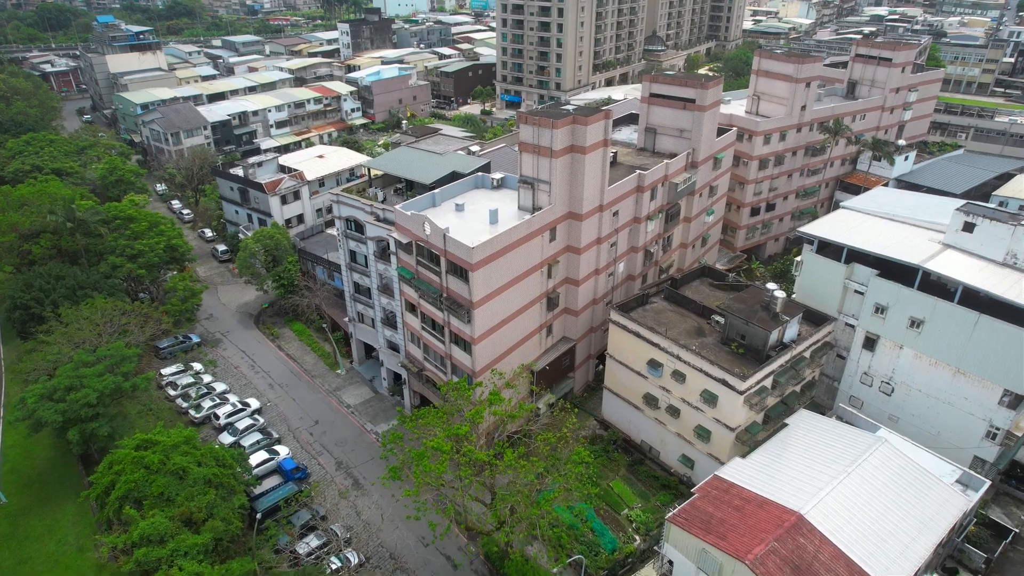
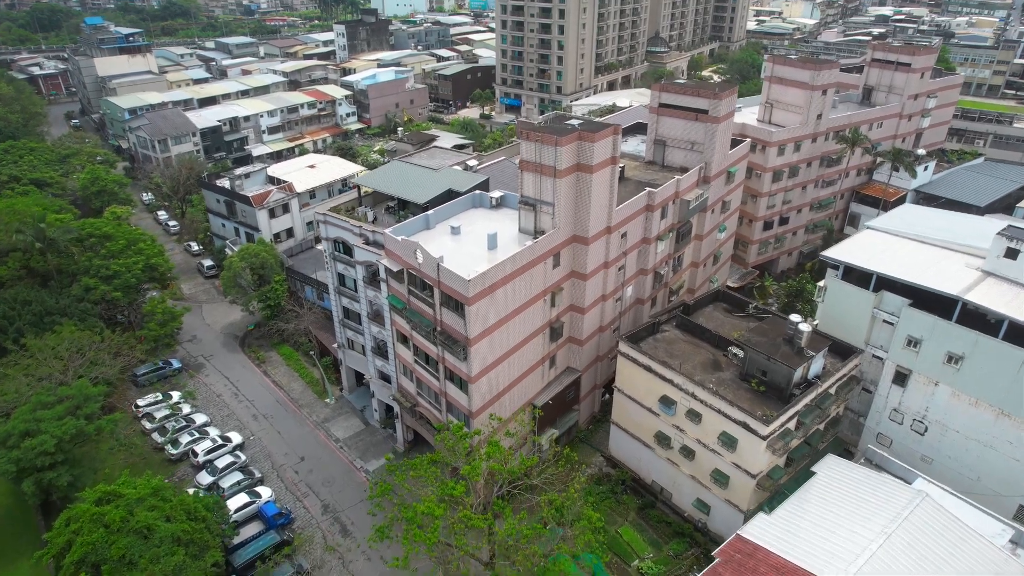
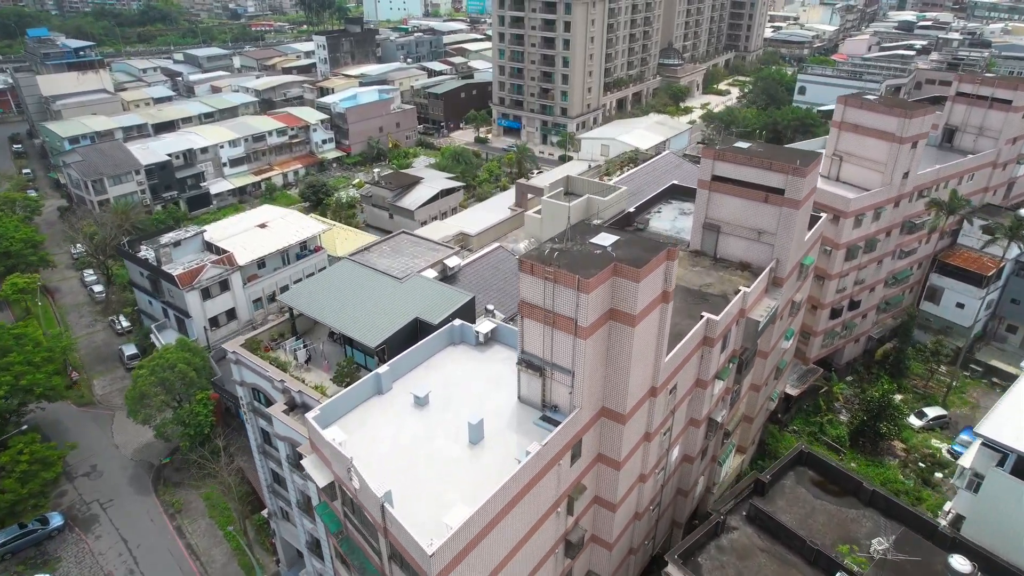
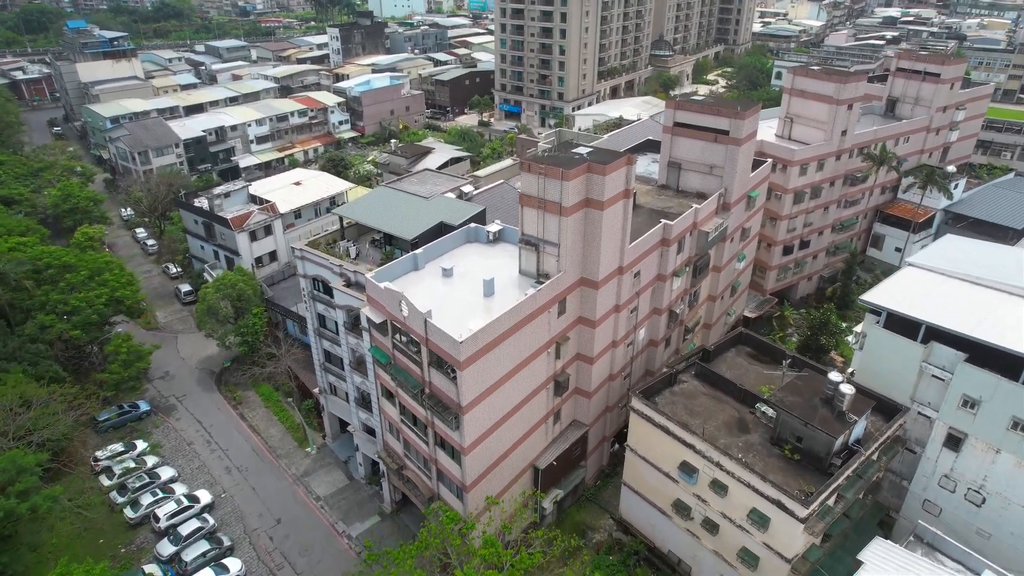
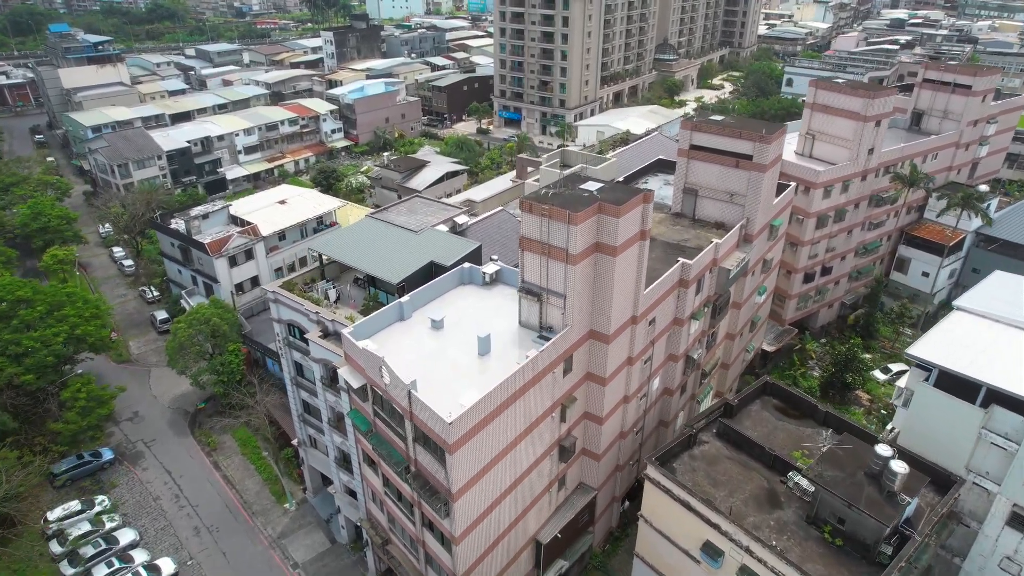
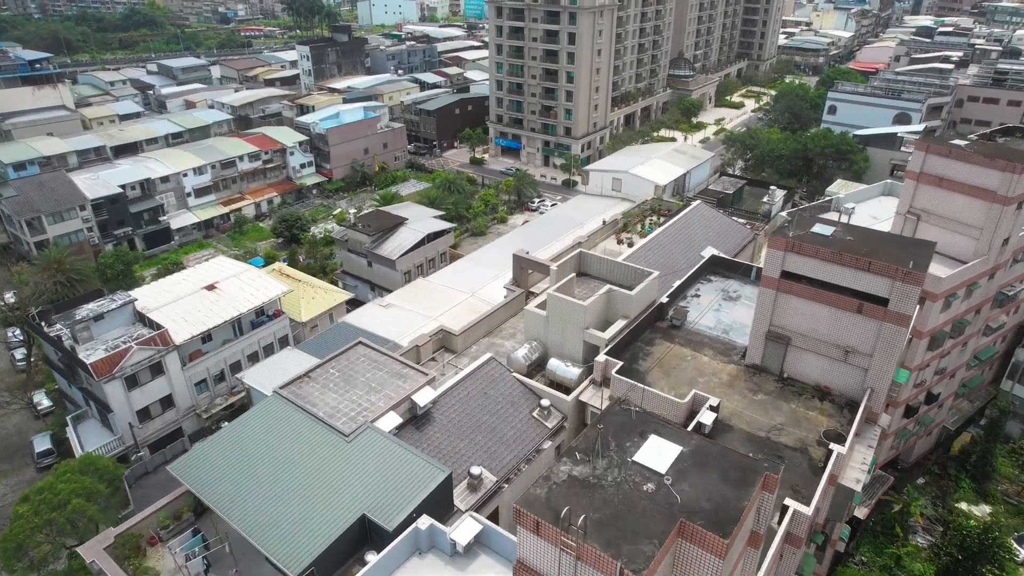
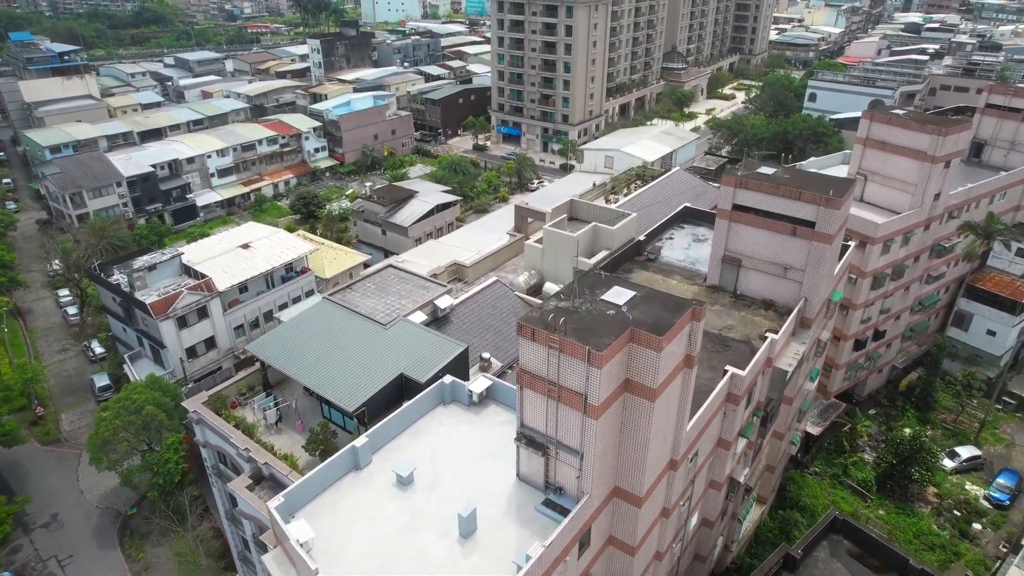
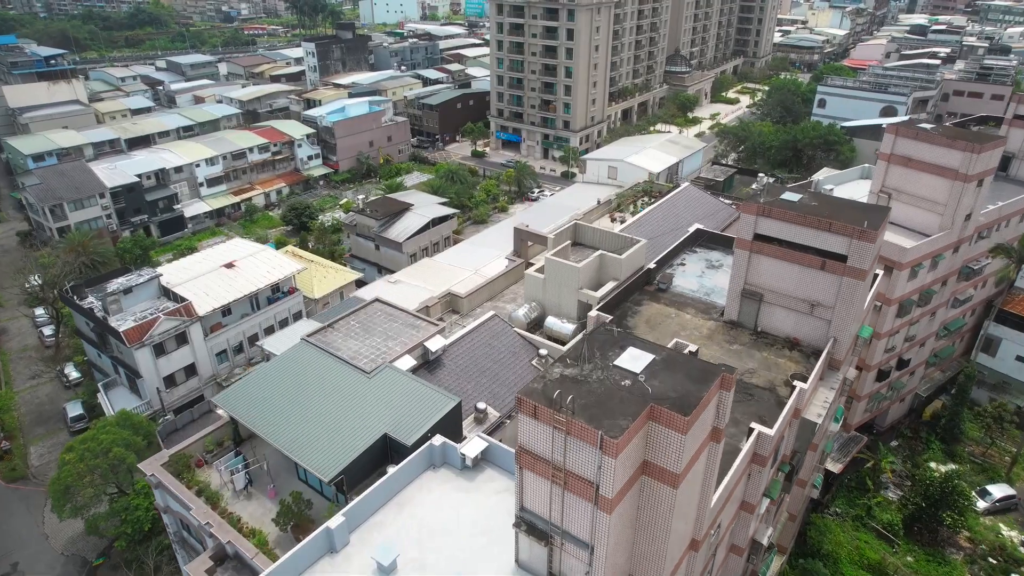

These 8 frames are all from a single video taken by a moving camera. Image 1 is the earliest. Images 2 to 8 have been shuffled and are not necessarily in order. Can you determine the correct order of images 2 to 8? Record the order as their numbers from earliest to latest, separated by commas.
2, 4, 5, 3, 7, 8, 6
